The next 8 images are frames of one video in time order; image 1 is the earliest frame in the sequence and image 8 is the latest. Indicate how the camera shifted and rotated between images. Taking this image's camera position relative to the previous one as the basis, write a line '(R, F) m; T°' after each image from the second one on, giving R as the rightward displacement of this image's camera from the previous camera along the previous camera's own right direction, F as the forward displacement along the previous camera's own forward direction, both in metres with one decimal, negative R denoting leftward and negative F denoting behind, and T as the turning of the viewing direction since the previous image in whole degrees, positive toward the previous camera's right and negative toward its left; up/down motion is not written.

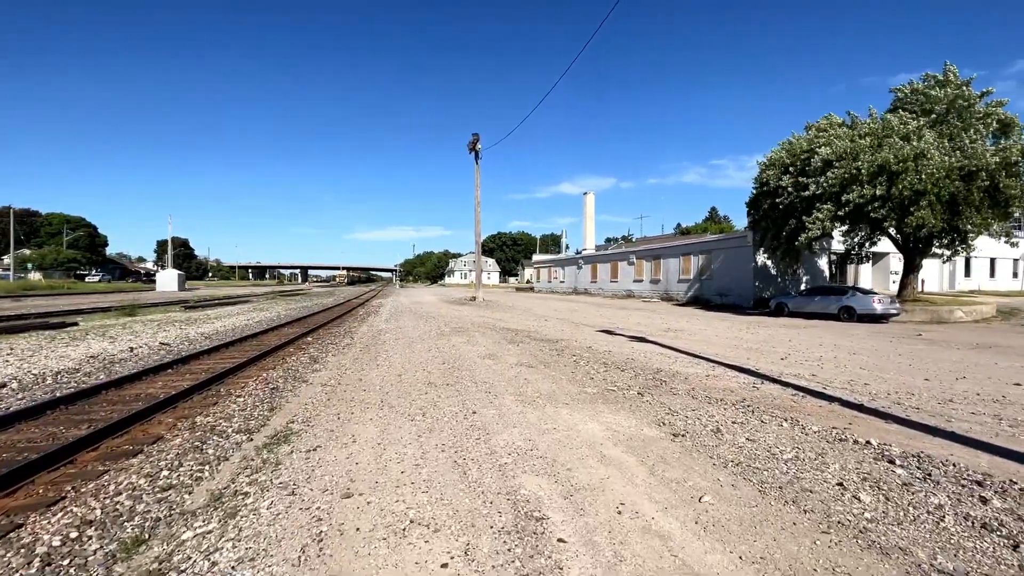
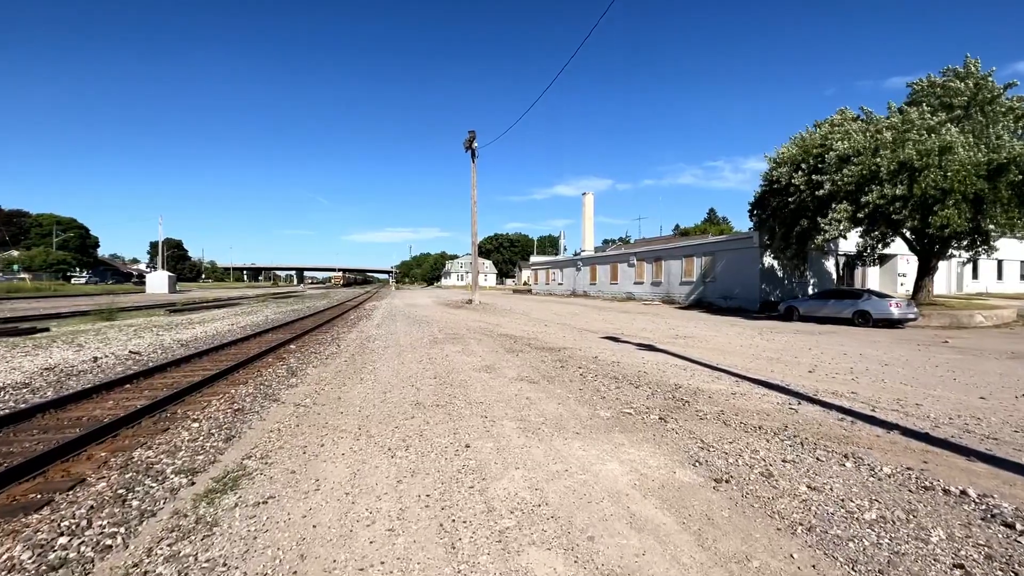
(0.0, +0.9) m; 0°
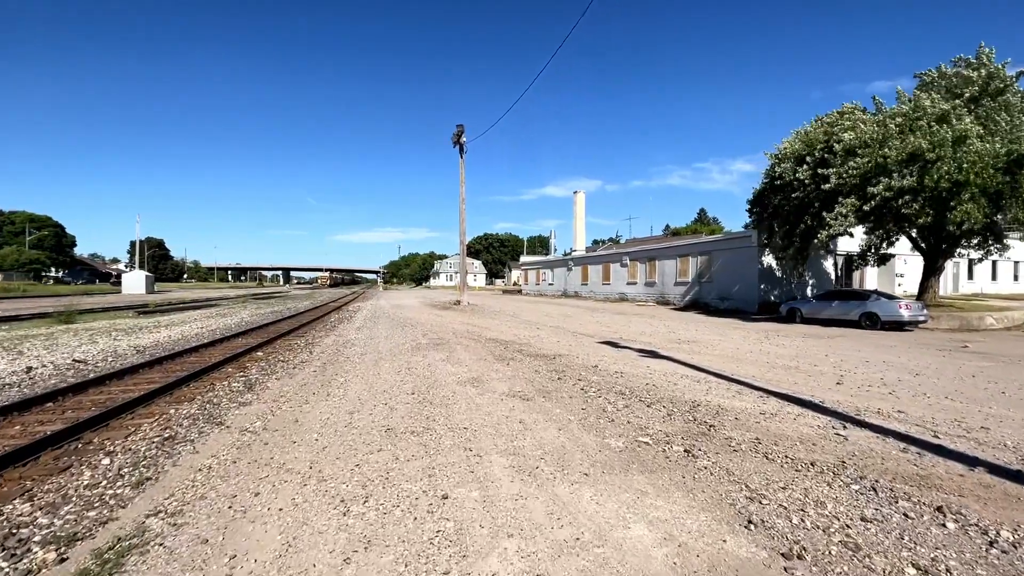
(0.0, +1.1) m; +1°
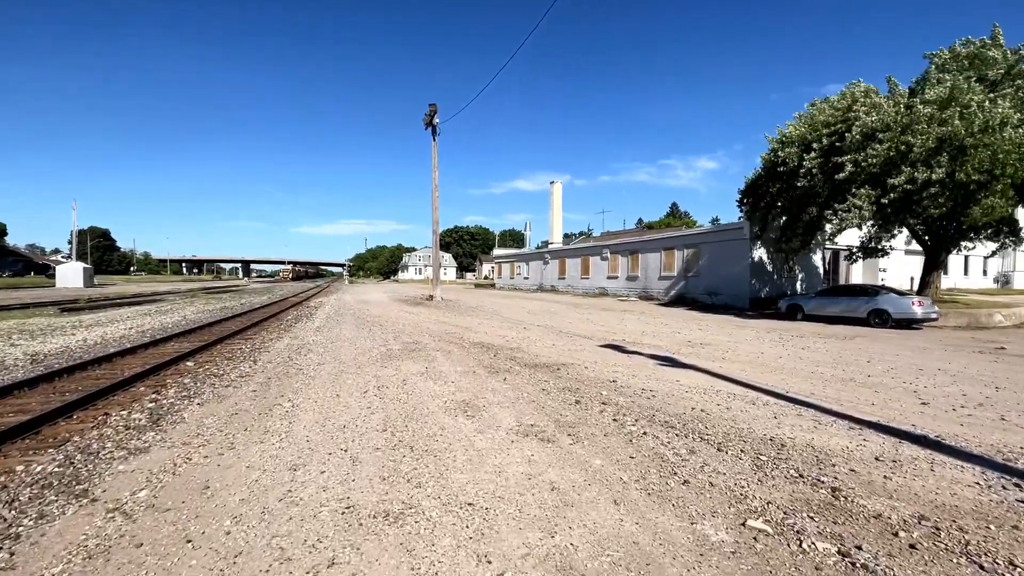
(-0.4, +1.9) m; +4°
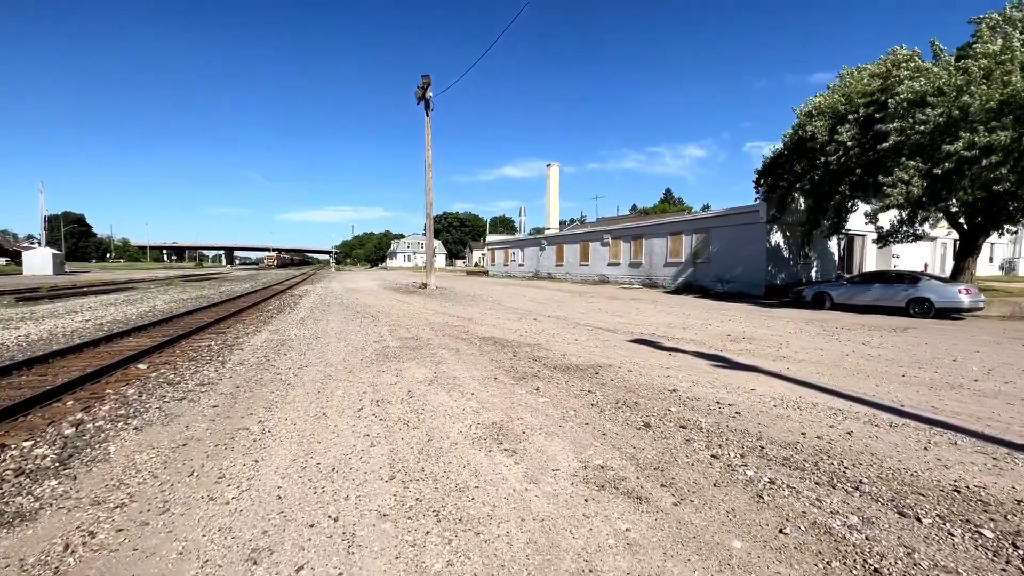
(-0.6, +1.6) m; +1°
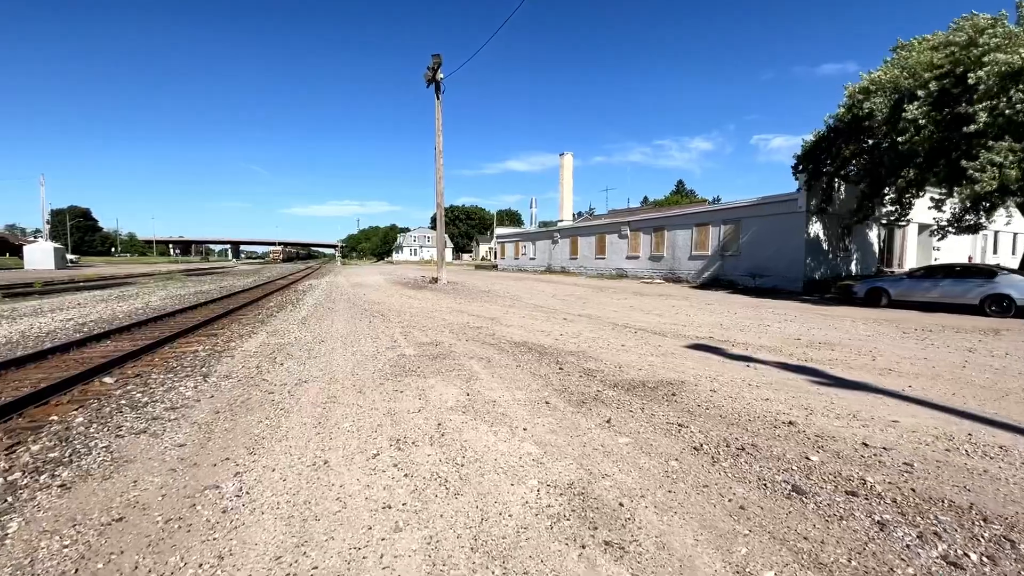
(-0.5, +1.4) m; -1°
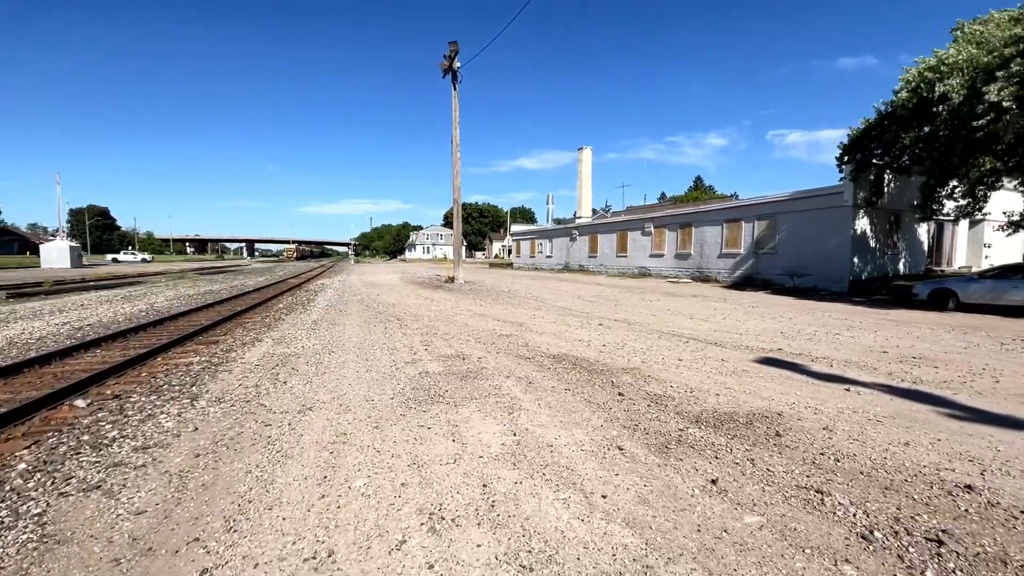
(-0.4, +1.1) m; -1°
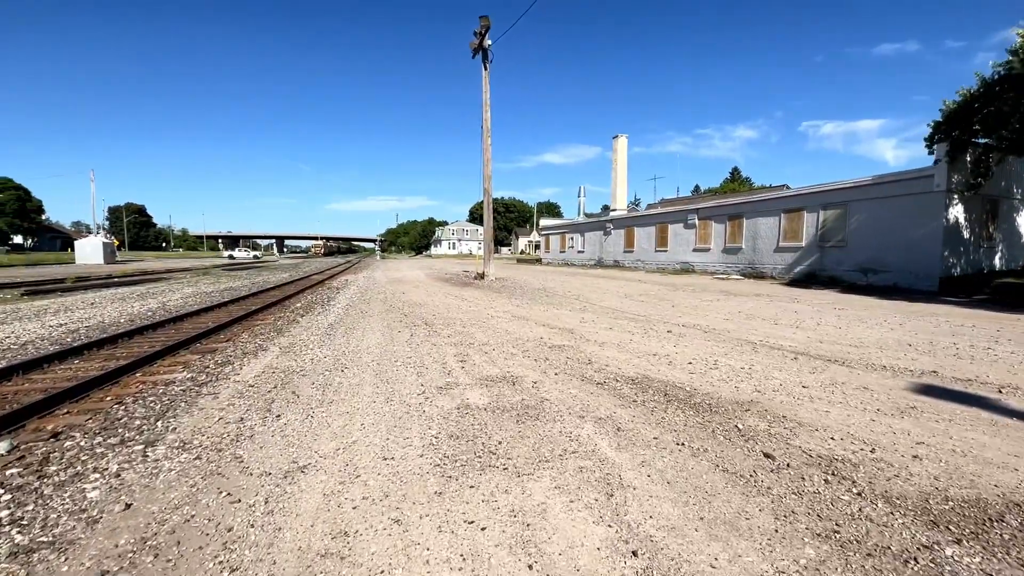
(-0.5, +1.7) m; -3°
